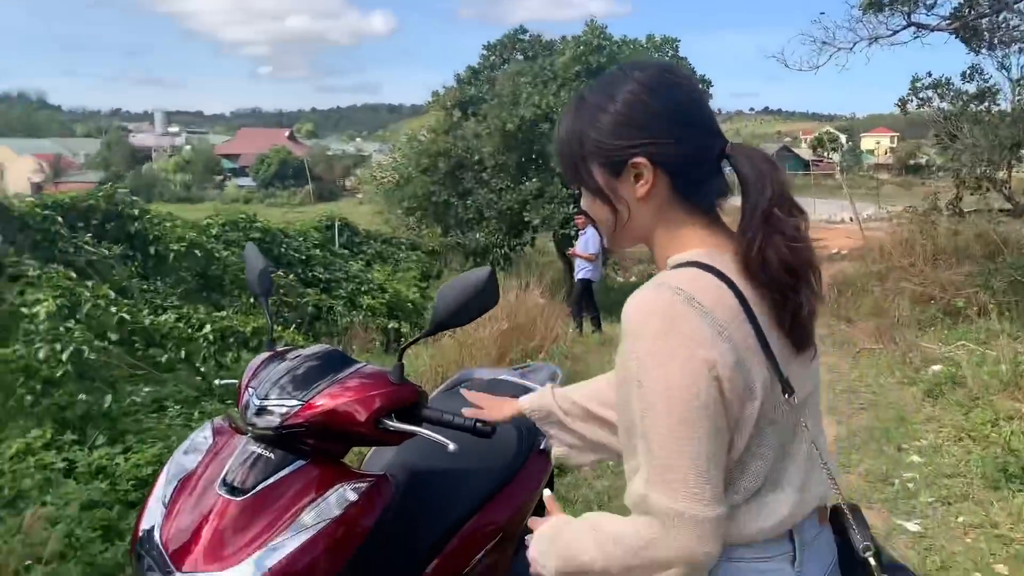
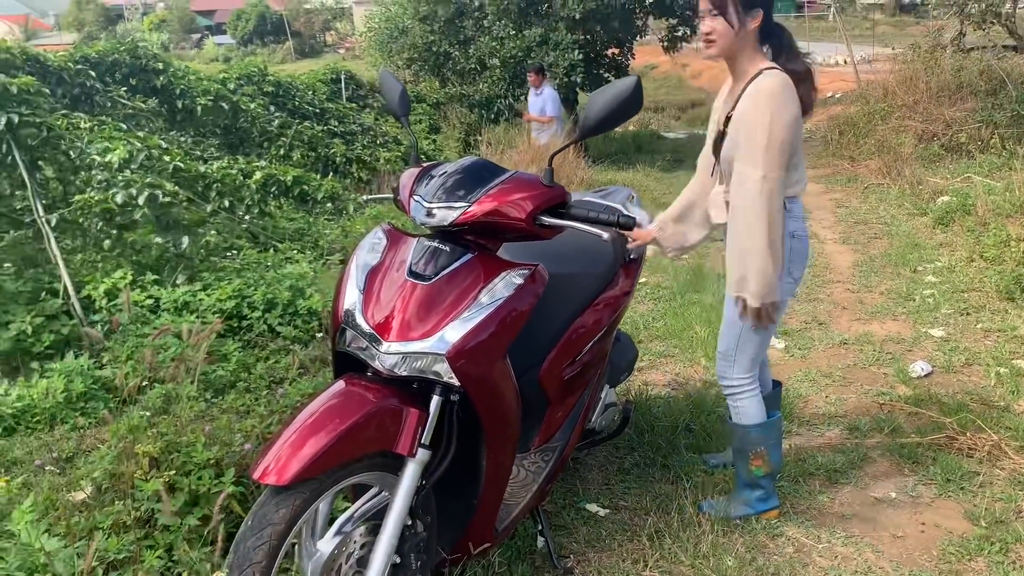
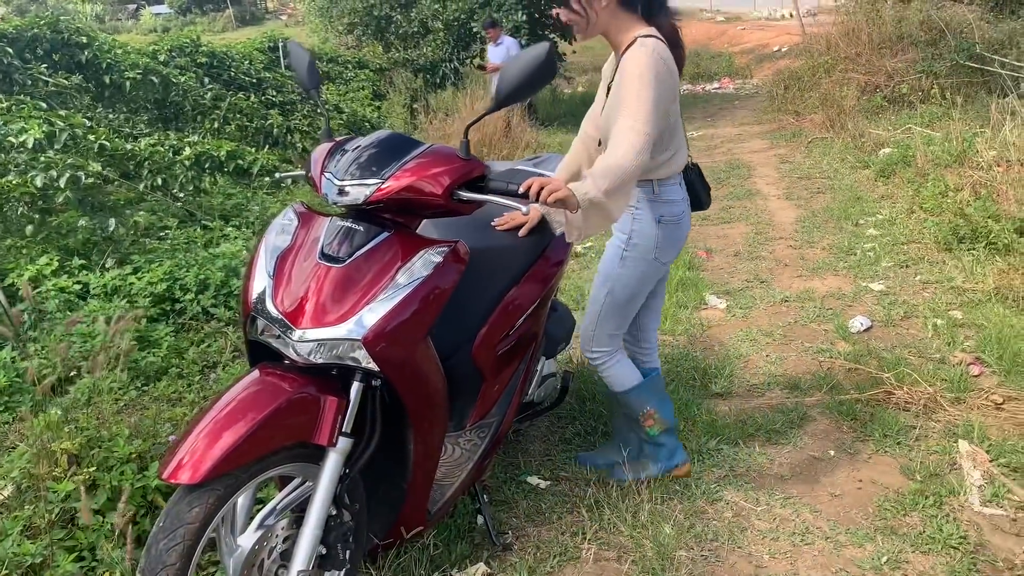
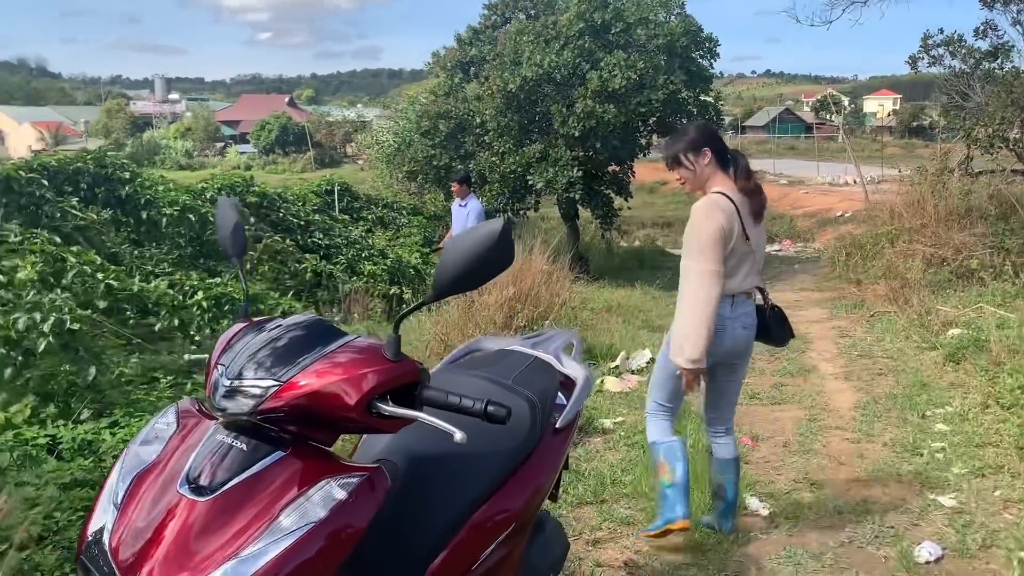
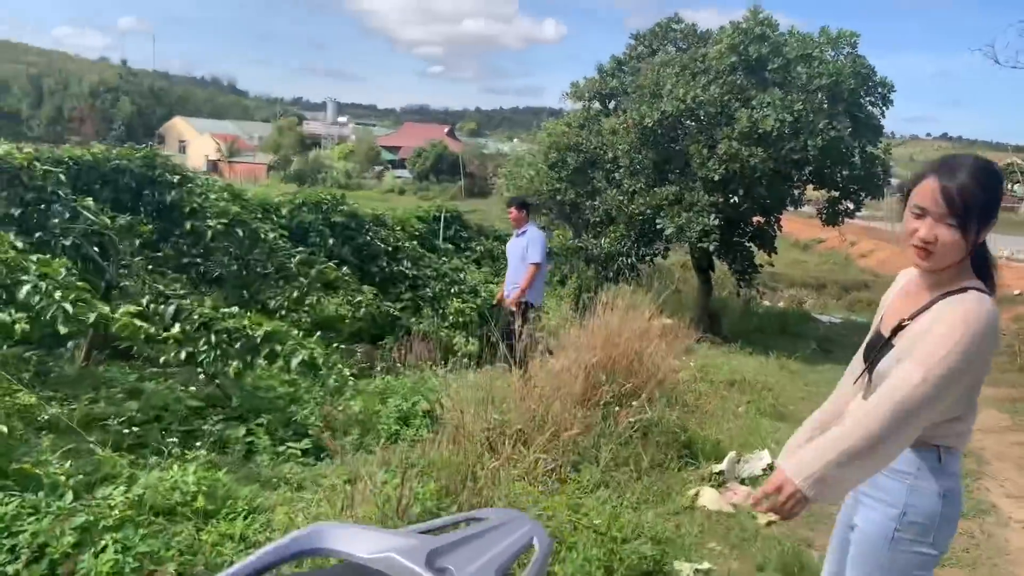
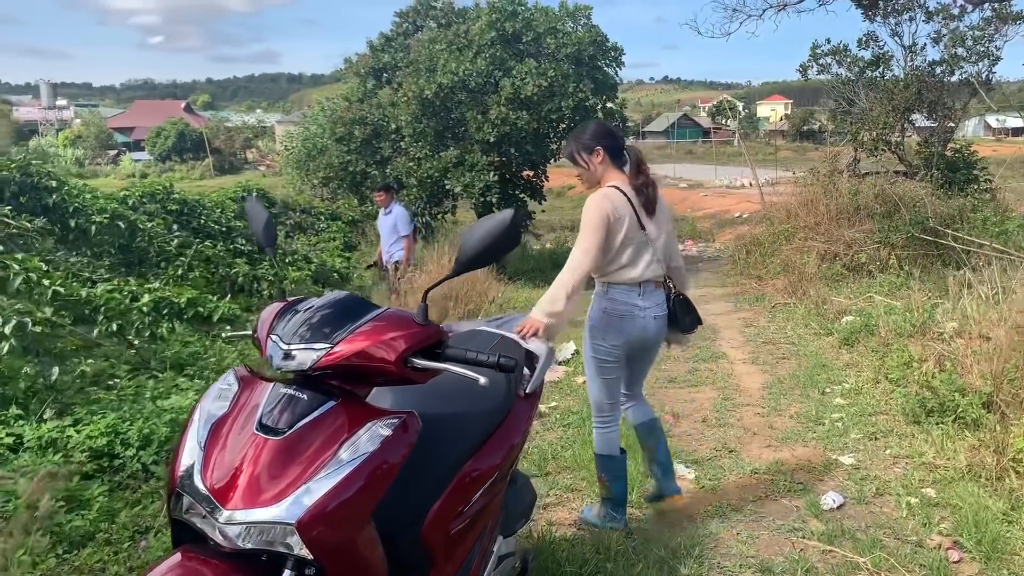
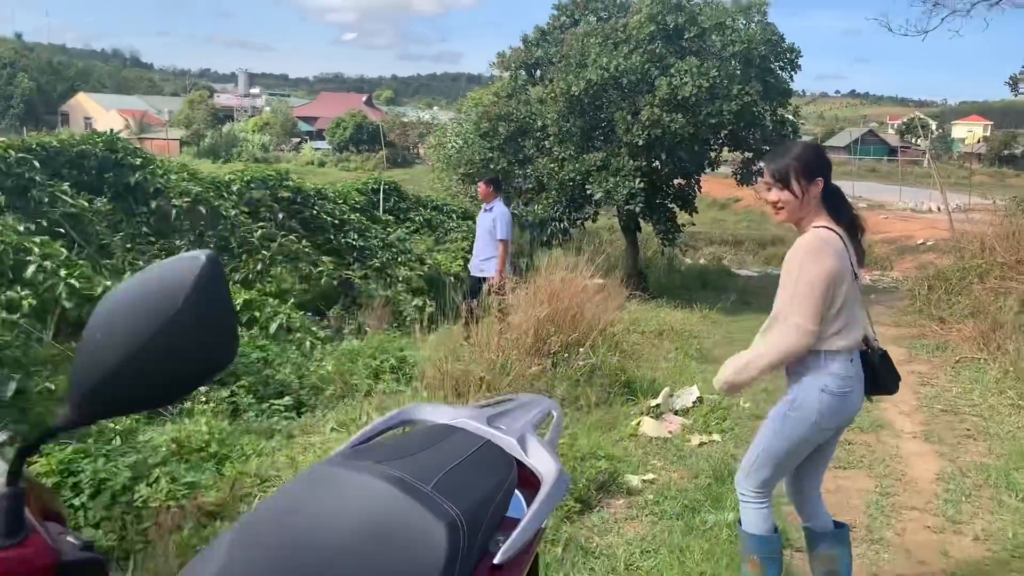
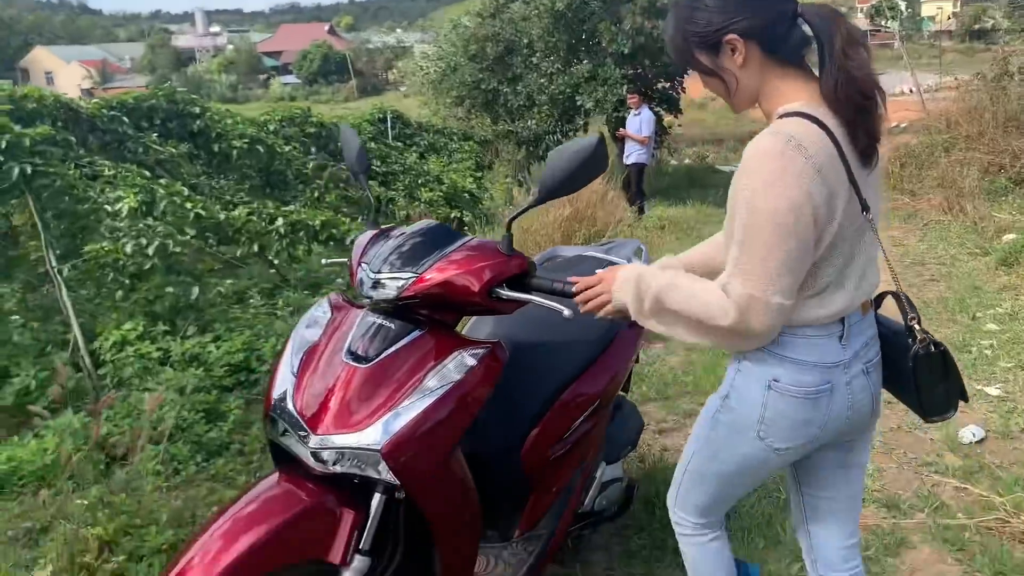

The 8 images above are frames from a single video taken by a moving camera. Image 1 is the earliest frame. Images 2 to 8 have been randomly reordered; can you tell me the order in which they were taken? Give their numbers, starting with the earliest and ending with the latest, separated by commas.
8, 3, 2, 6, 4, 7, 5
